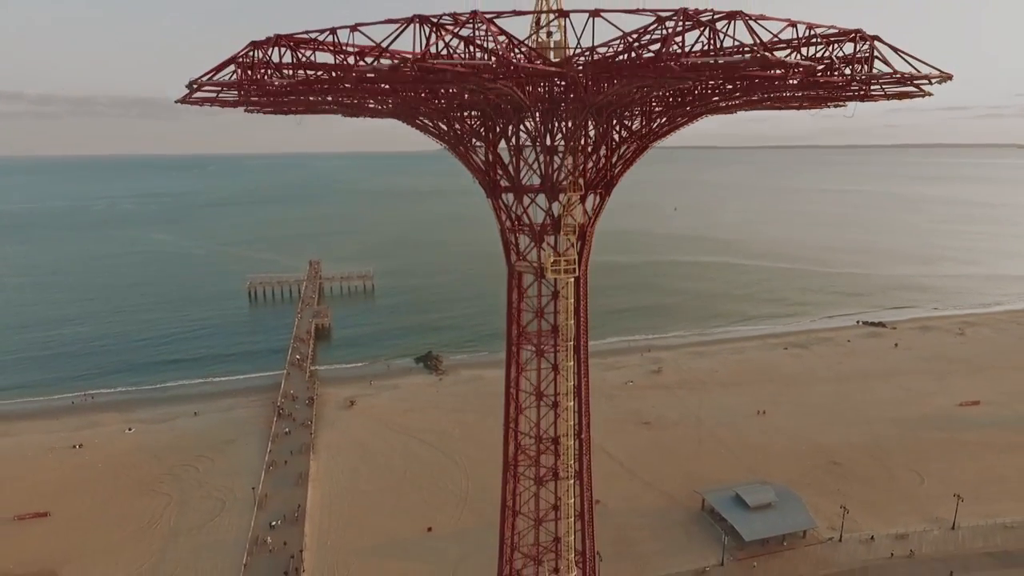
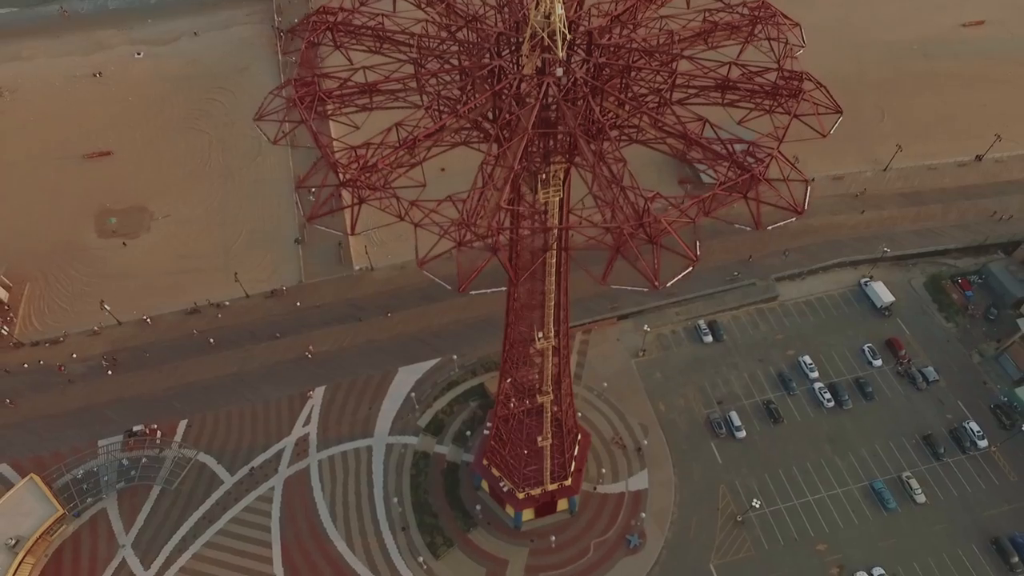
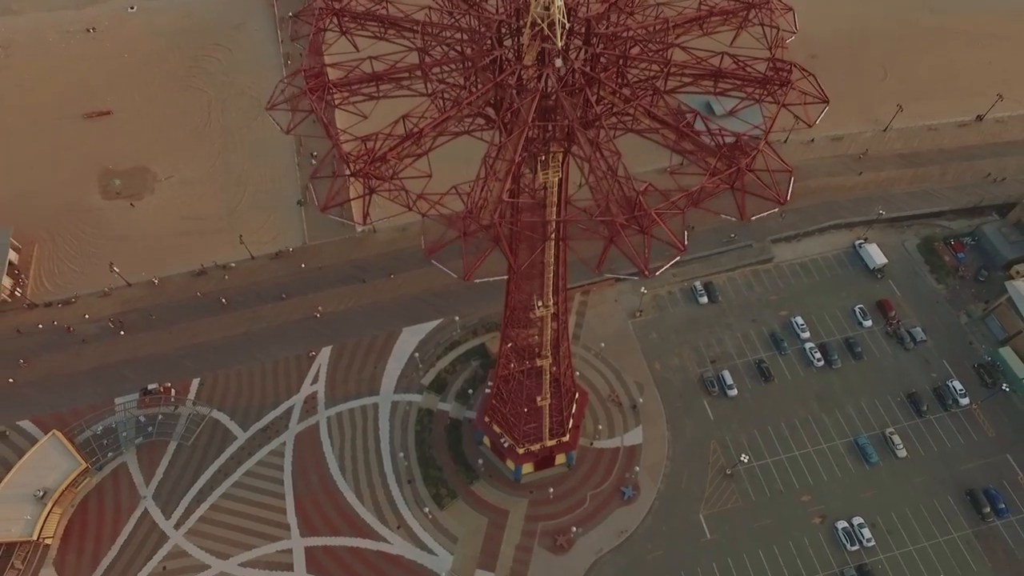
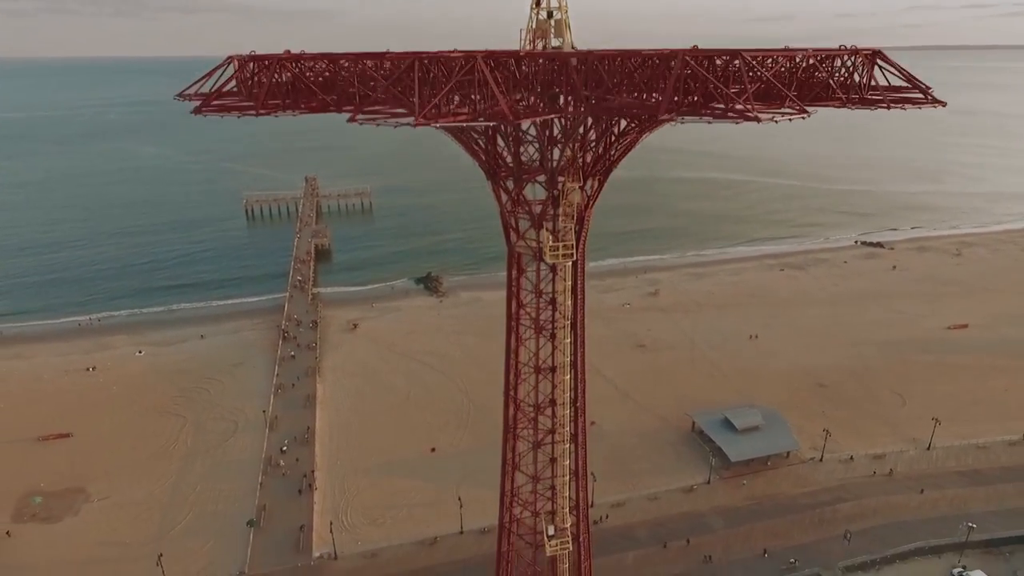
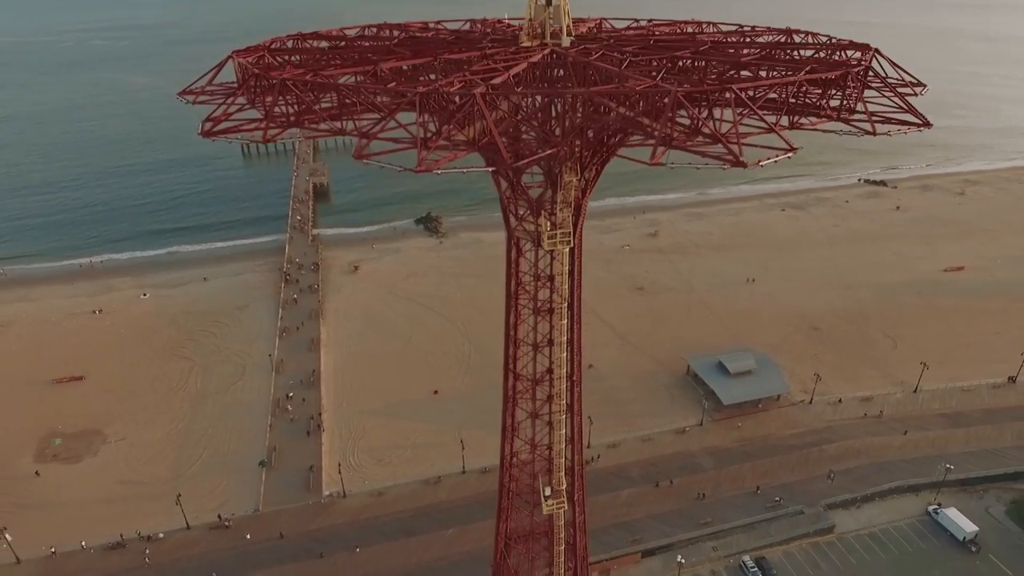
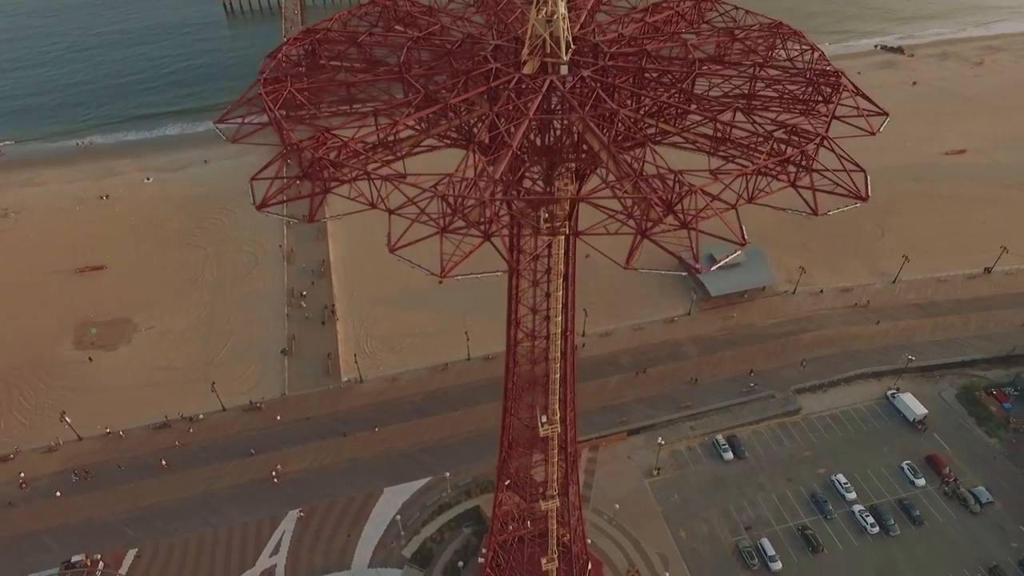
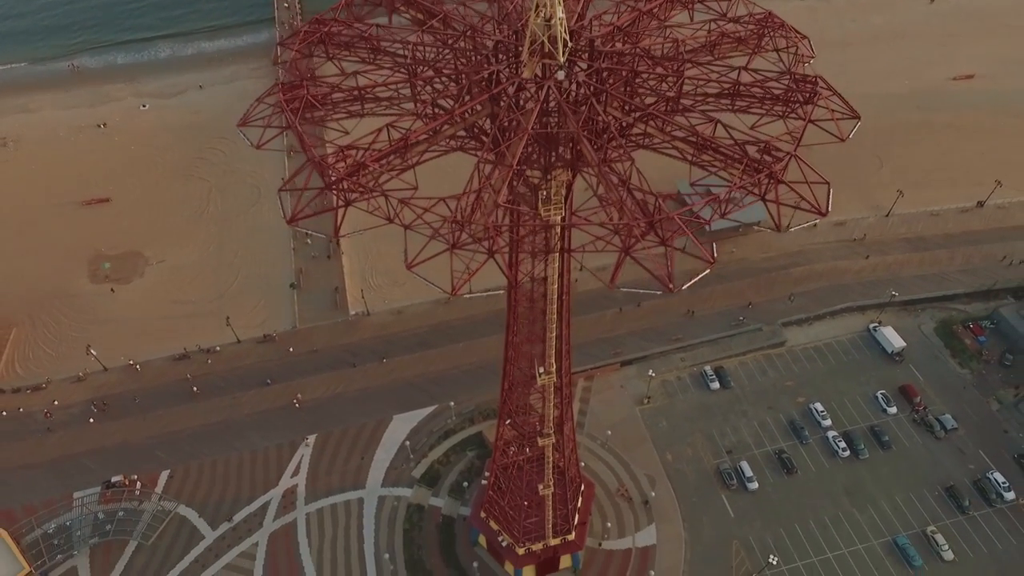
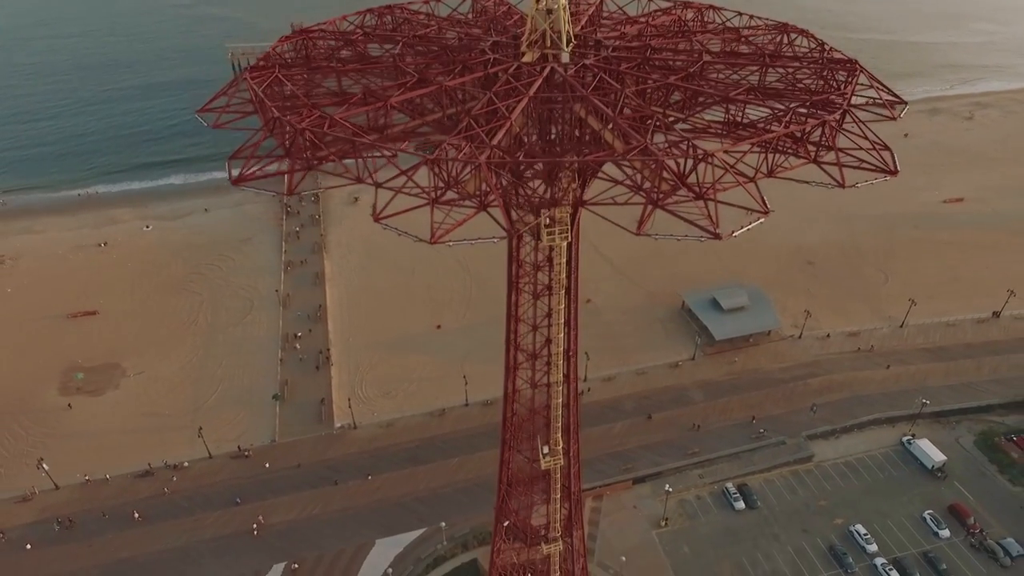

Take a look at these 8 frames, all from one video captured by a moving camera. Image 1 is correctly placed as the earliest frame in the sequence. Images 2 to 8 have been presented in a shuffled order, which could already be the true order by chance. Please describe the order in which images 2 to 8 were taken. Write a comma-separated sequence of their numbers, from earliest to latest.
4, 5, 8, 6, 7, 2, 3
